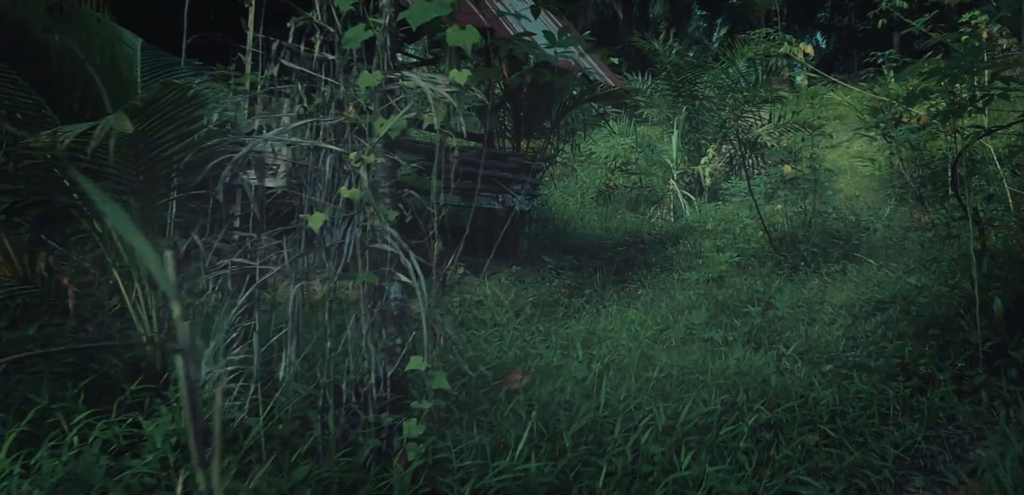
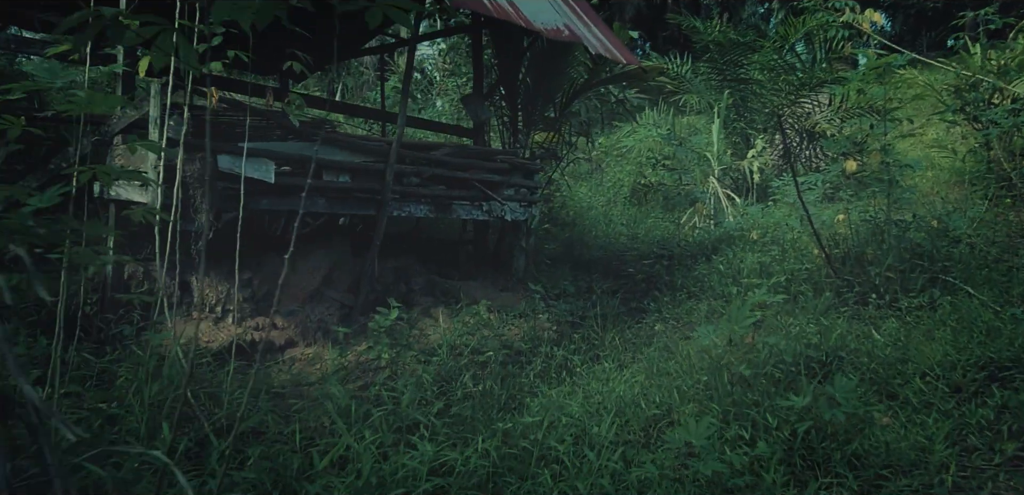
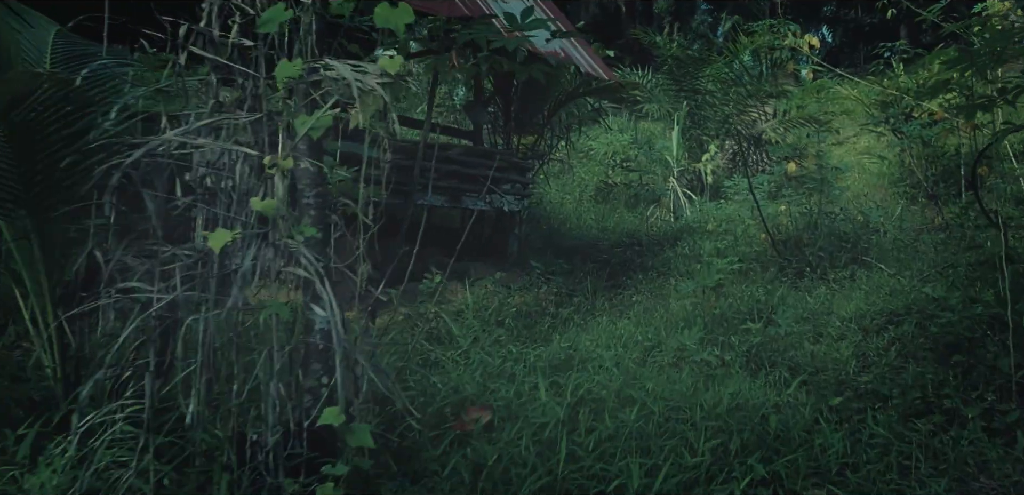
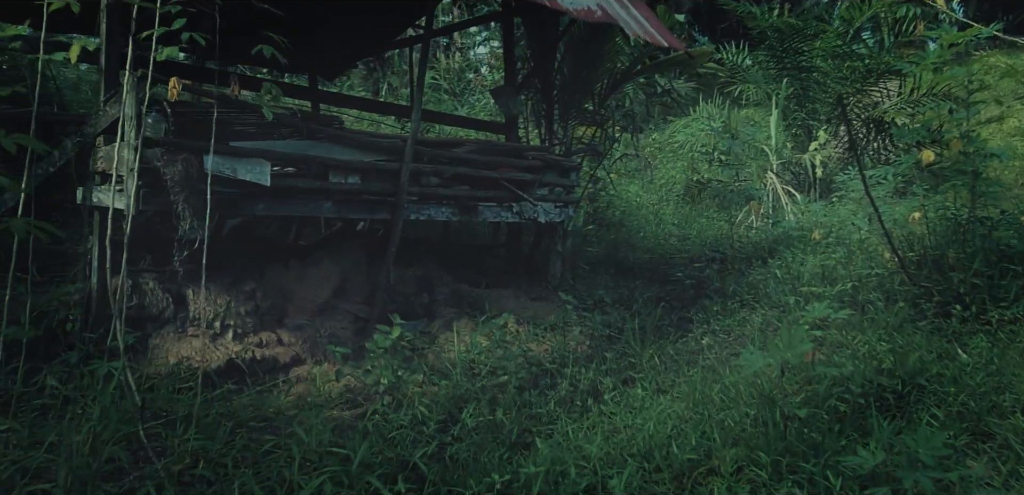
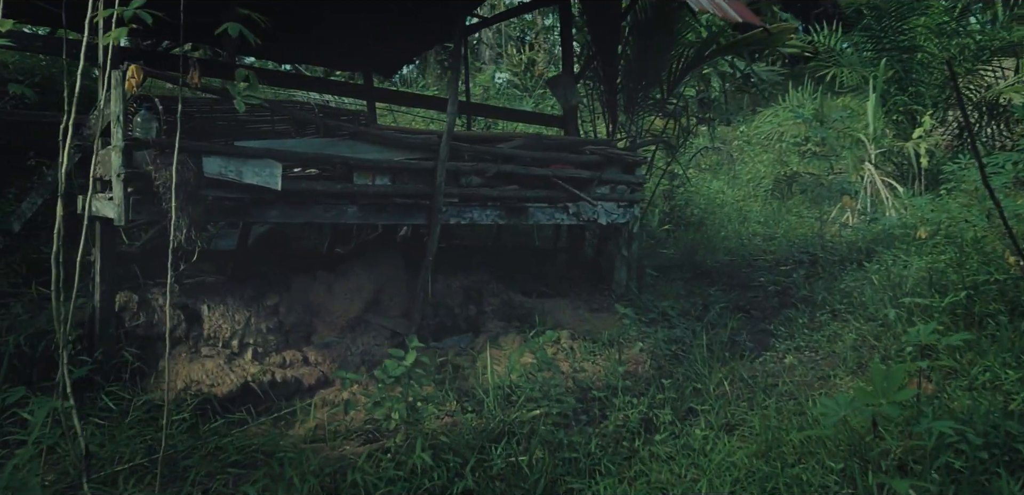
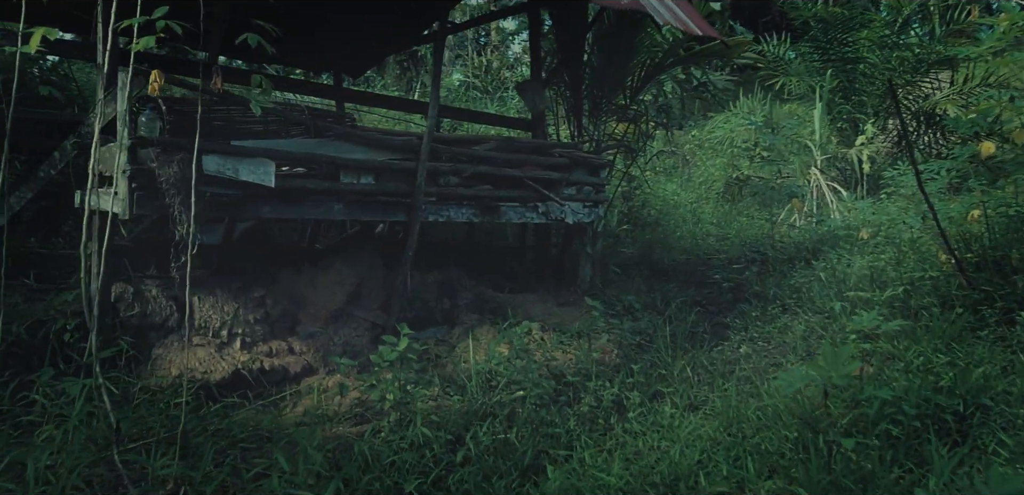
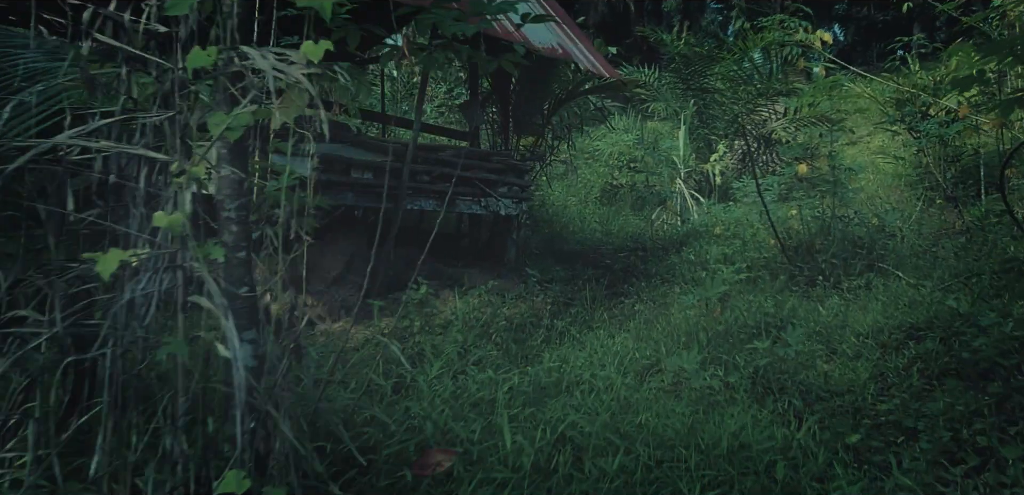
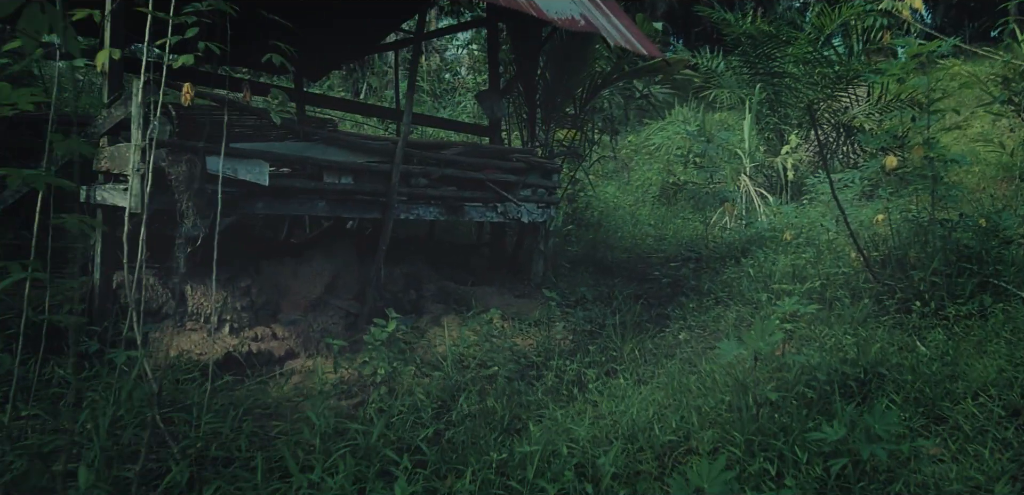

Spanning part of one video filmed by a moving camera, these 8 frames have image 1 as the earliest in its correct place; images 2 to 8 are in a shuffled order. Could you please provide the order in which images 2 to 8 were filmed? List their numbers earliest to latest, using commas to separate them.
3, 7, 2, 8, 4, 6, 5
